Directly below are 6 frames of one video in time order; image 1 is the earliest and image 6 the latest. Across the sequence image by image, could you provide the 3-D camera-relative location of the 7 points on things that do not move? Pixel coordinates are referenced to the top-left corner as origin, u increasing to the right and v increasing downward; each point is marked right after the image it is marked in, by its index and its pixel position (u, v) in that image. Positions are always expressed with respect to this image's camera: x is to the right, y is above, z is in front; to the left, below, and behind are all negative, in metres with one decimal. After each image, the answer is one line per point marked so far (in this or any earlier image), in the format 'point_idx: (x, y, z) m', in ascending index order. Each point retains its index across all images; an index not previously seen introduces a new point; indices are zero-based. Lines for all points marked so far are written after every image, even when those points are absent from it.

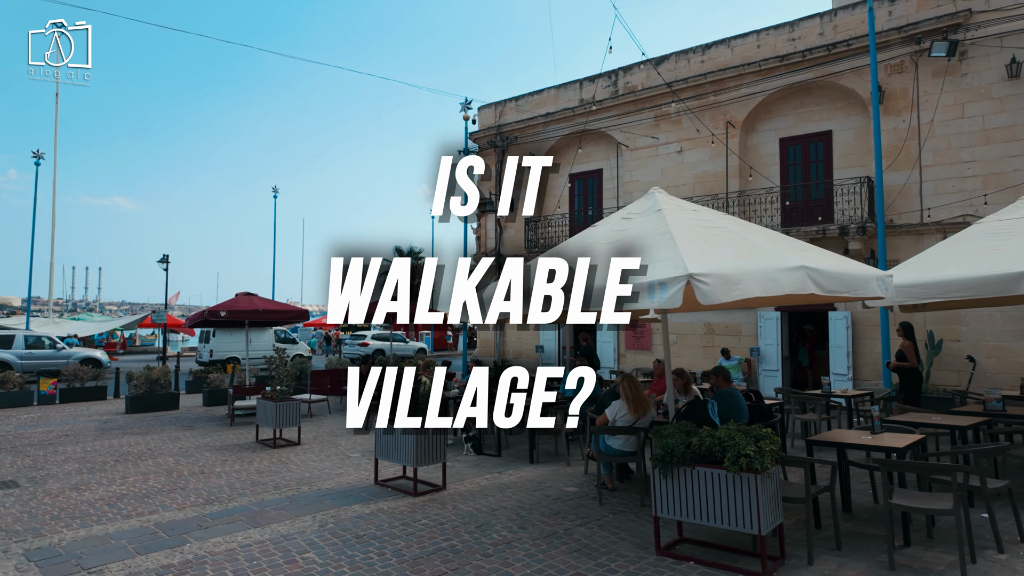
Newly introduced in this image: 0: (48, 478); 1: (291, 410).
0: (-5.8, -2.4, +7.7) m
1: (-3.5, -2.0, +10.1) m
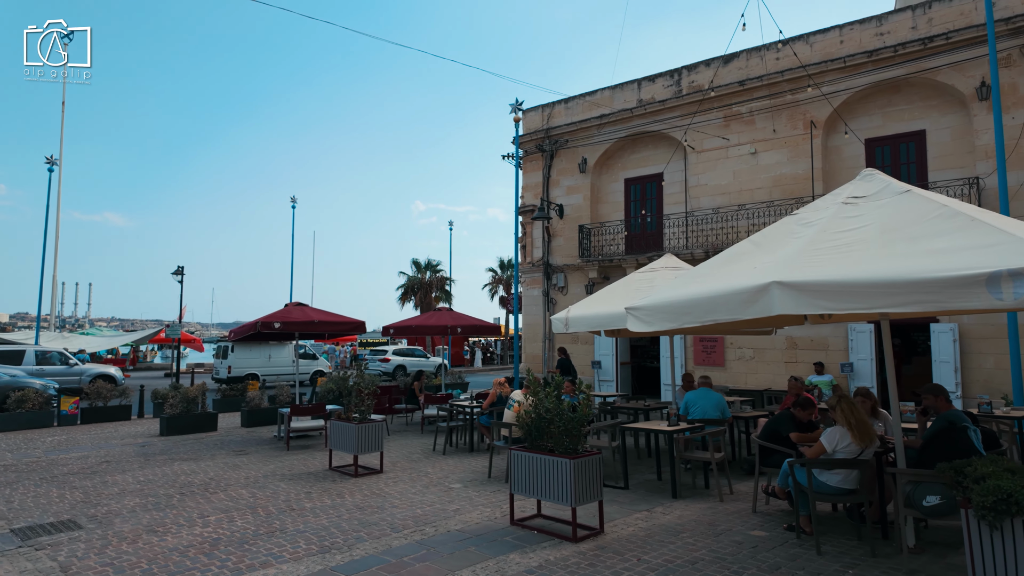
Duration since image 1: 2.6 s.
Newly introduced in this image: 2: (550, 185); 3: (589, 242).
0: (-4.3, -2.5, +6.5) m
1: (-2.0, -2.1, +8.9) m
2: (+1.1, +3.0, +18.0) m
3: (+2.1, +1.3, +17.1) m
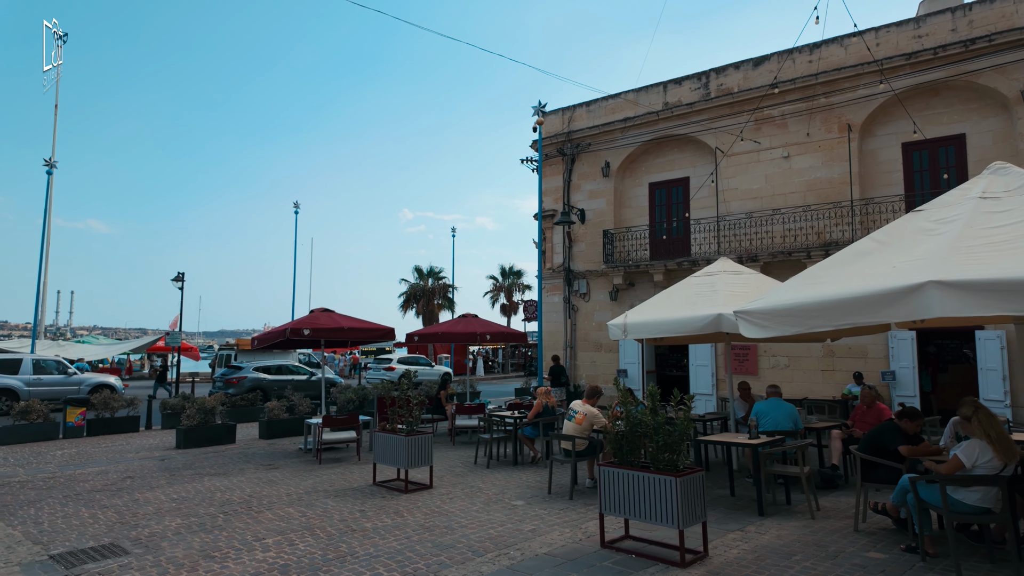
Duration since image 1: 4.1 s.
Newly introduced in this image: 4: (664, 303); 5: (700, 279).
0: (-3.4, -2.5, +6.0) m
1: (-1.2, -2.2, +8.4) m
2: (+1.7, +2.9, +17.6) m
3: (+2.7, +1.1, +16.7) m
4: (+2.1, -0.2, +8.7) m
5: (+2.7, +0.1, +8.9) m
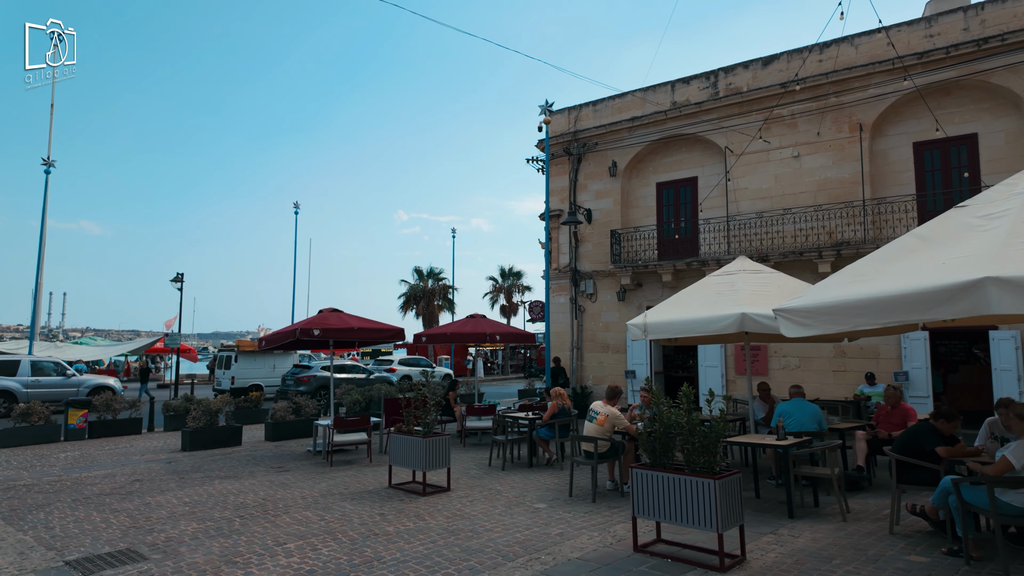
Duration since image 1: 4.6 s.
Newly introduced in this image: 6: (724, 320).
0: (-3.2, -2.5, +5.8) m
1: (-1.0, -2.2, +8.3) m
2: (+1.9, +2.8, +17.5) m
3: (+2.9, +1.1, +16.6) m
4: (+2.4, -0.2, +8.6) m
5: (+3.0, +0.1, +8.7) m
6: (+2.7, -0.4, +7.7) m
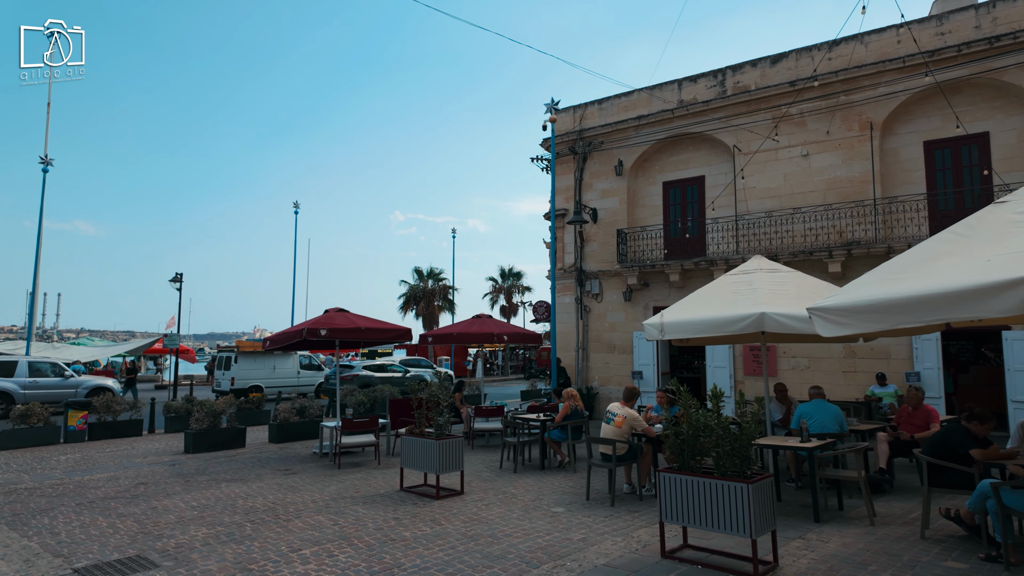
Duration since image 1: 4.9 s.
0: (-3.0, -2.4, +5.6) m
1: (-0.8, -2.2, +8.1) m
2: (+2.0, +2.8, +17.3) m
3: (+3.1, +1.1, +16.5) m
4: (+2.6, -0.2, +8.4) m
5: (+3.2, +0.1, +8.6) m
6: (+2.9, -0.4, +7.6) m
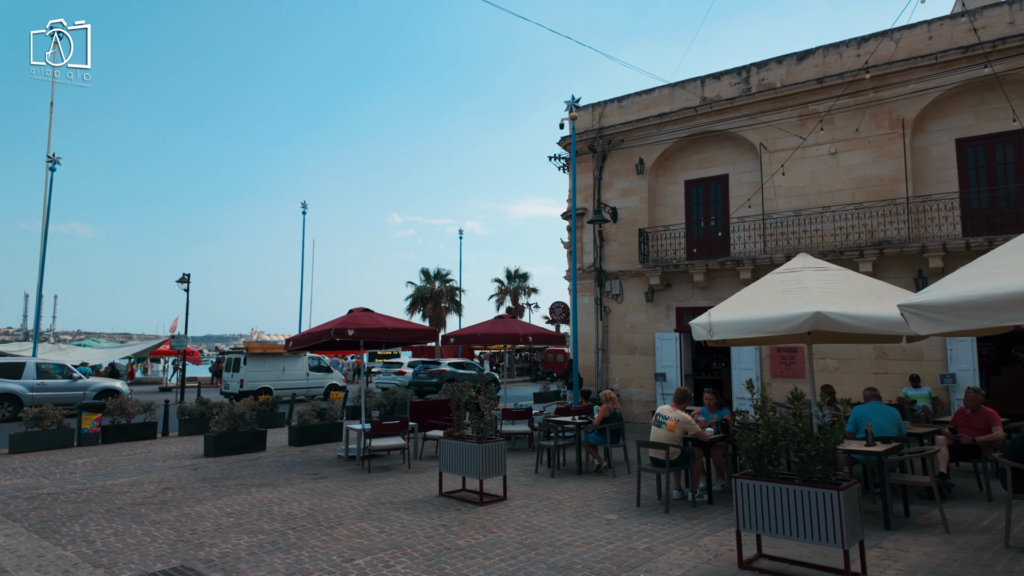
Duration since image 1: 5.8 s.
0: (-2.4, -2.4, +5.4) m
1: (-0.2, -2.1, +7.8) m
2: (+2.5, +2.8, +17.1) m
3: (+3.6, +1.1, +16.2) m
4: (+3.1, -0.2, +8.2) m
5: (+3.7, +0.2, +8.3) m
6: (+3.4, -0.4, +7.3) m
